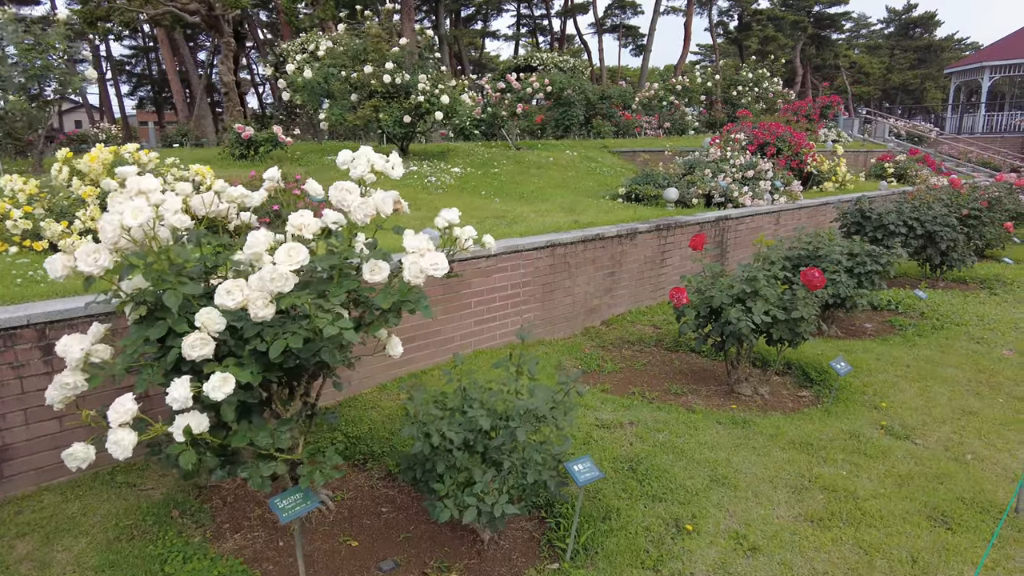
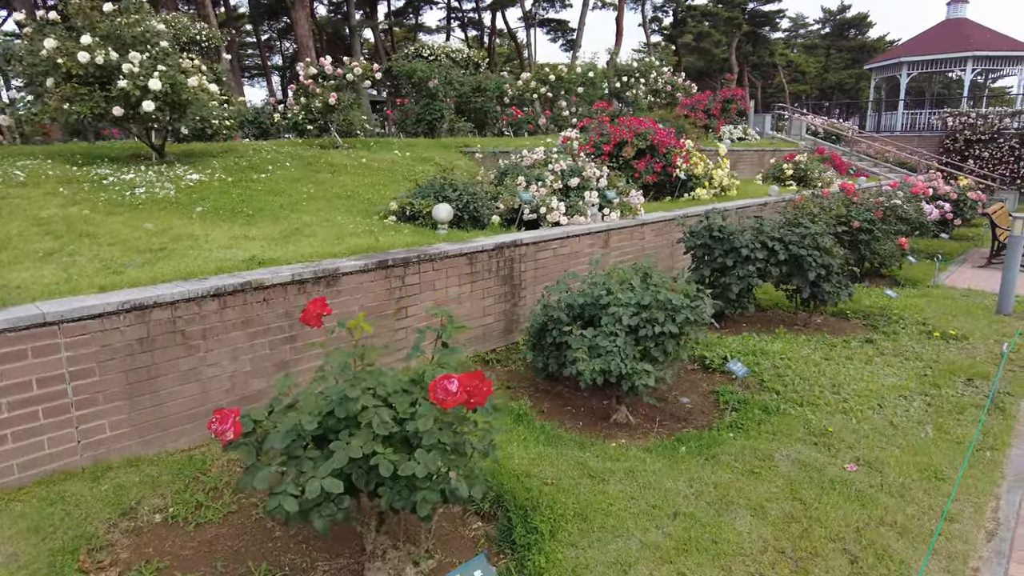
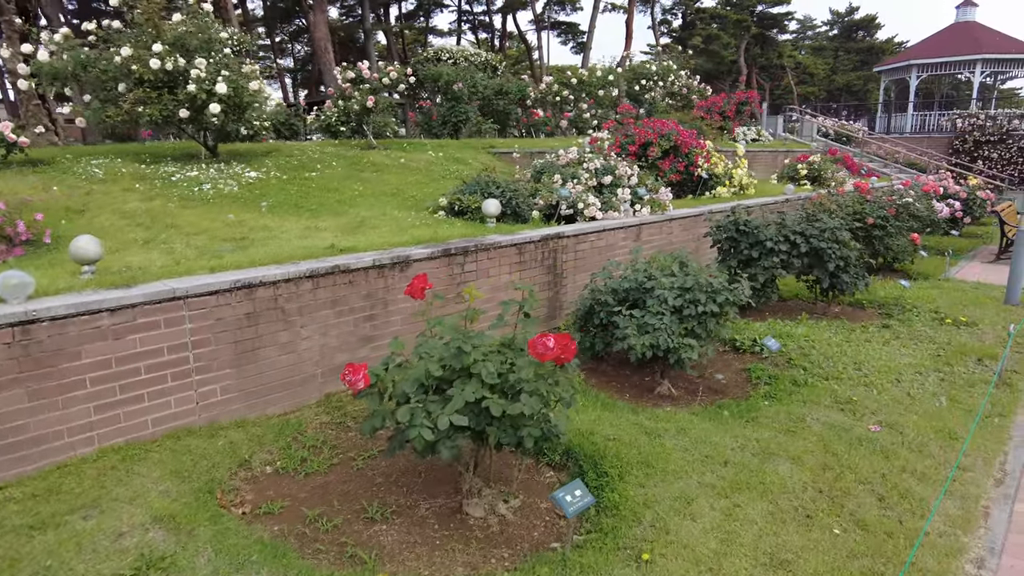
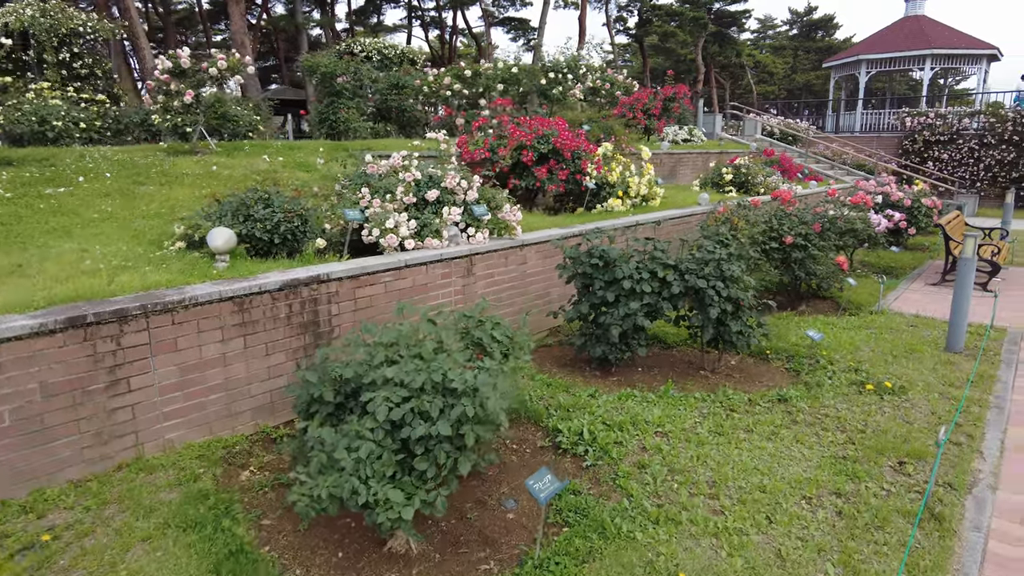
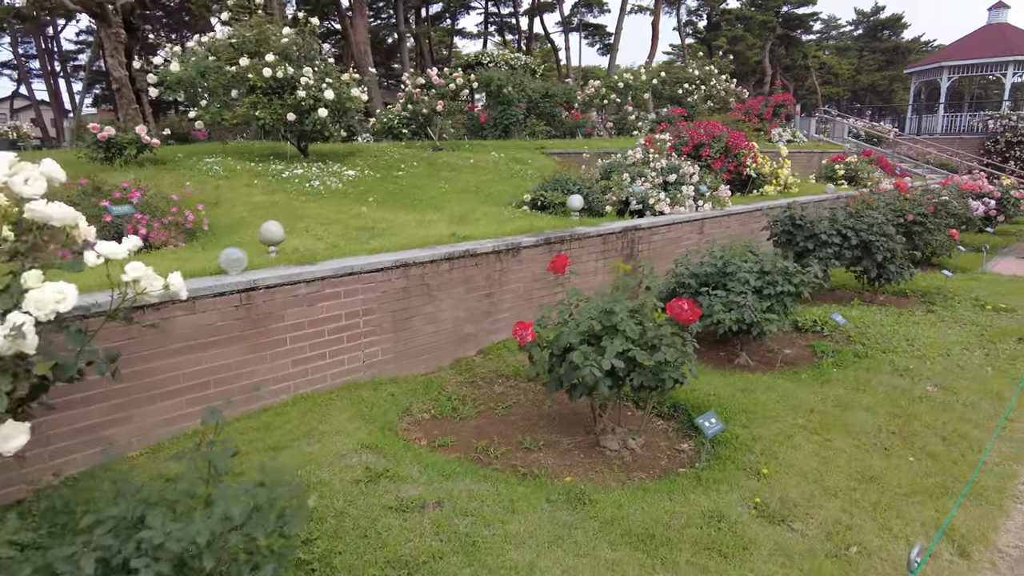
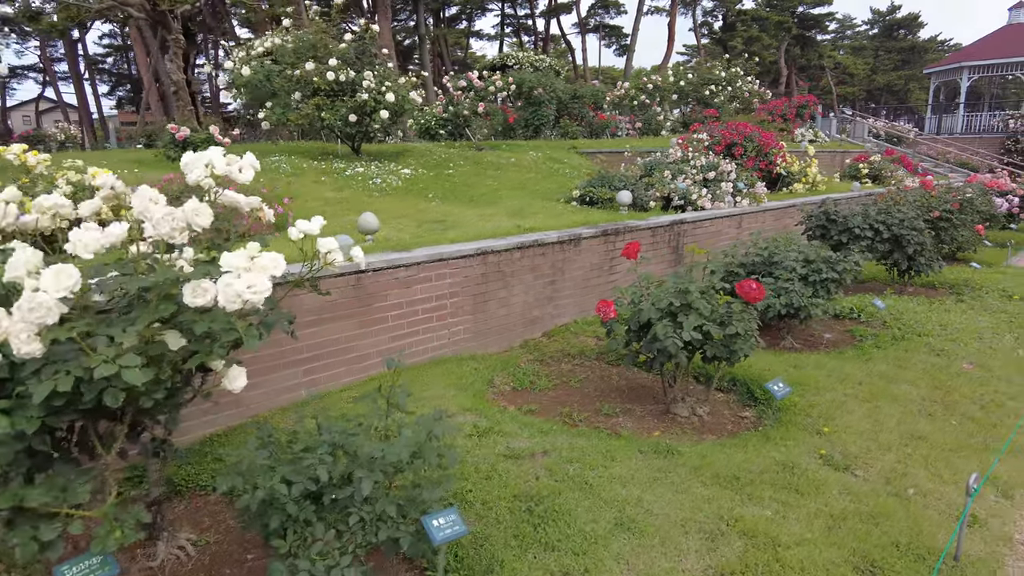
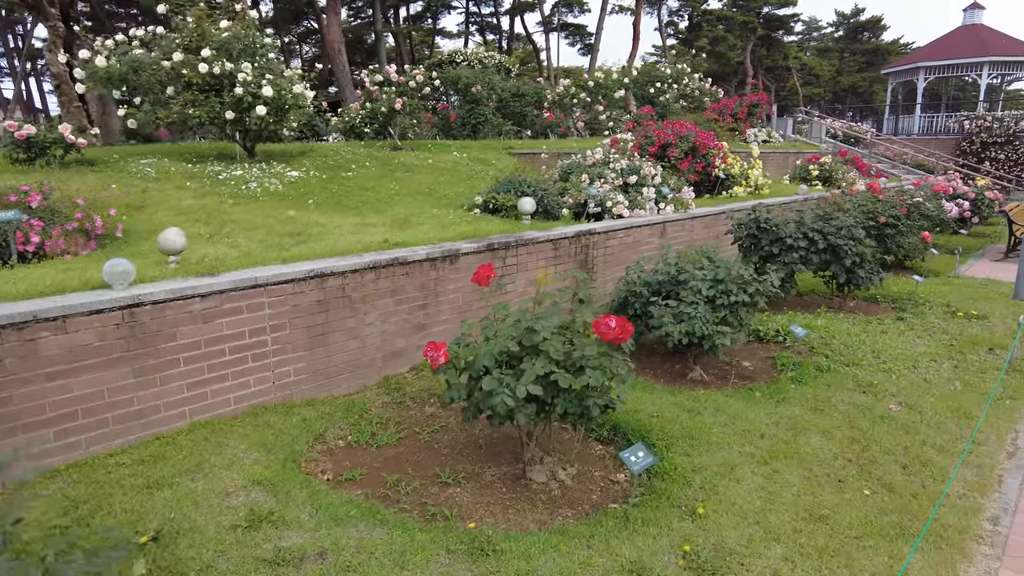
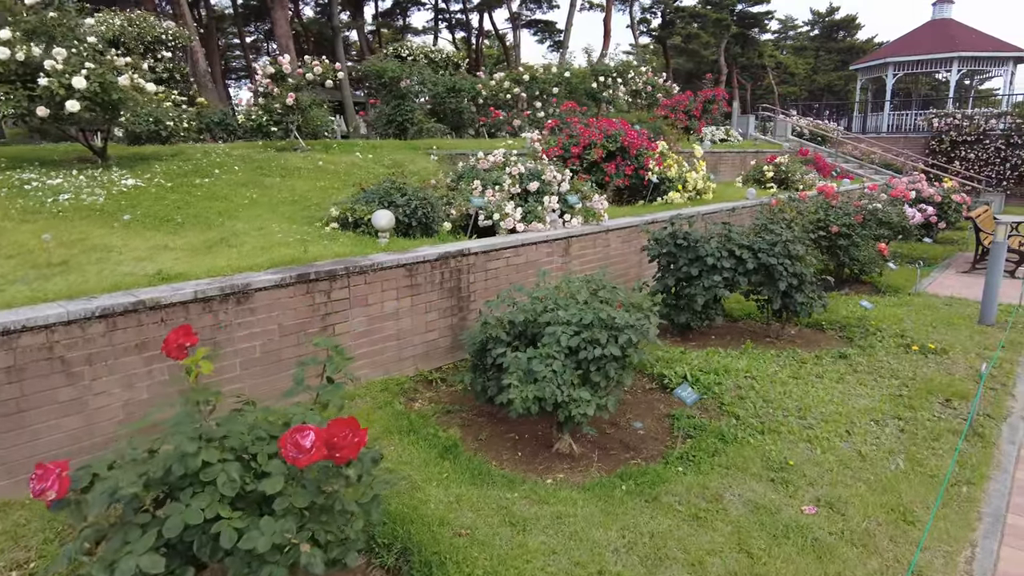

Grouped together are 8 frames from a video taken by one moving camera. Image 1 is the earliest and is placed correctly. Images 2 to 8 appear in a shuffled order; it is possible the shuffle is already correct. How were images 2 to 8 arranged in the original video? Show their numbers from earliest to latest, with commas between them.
6, 5, 7, 3, 2, 8, 4
